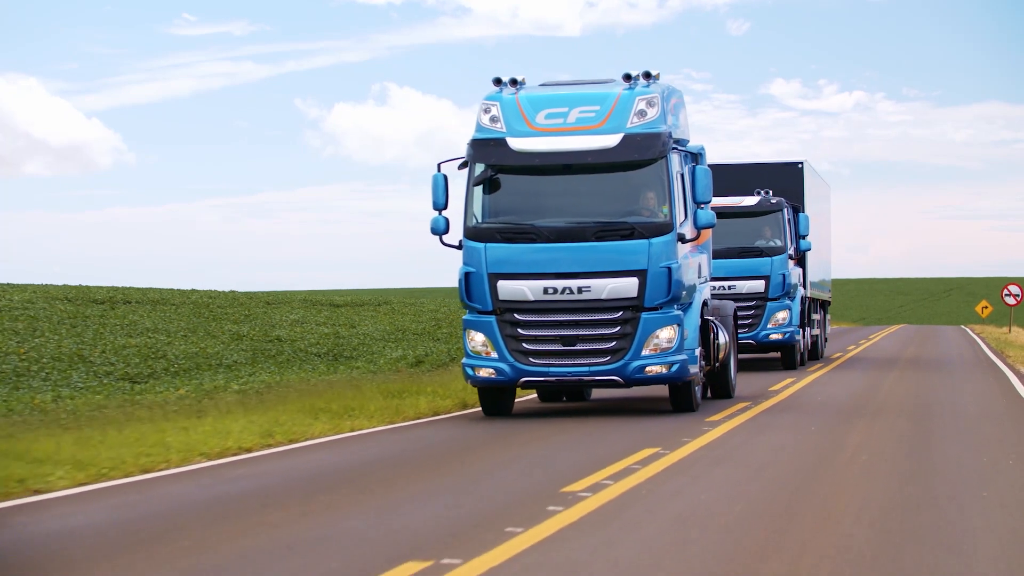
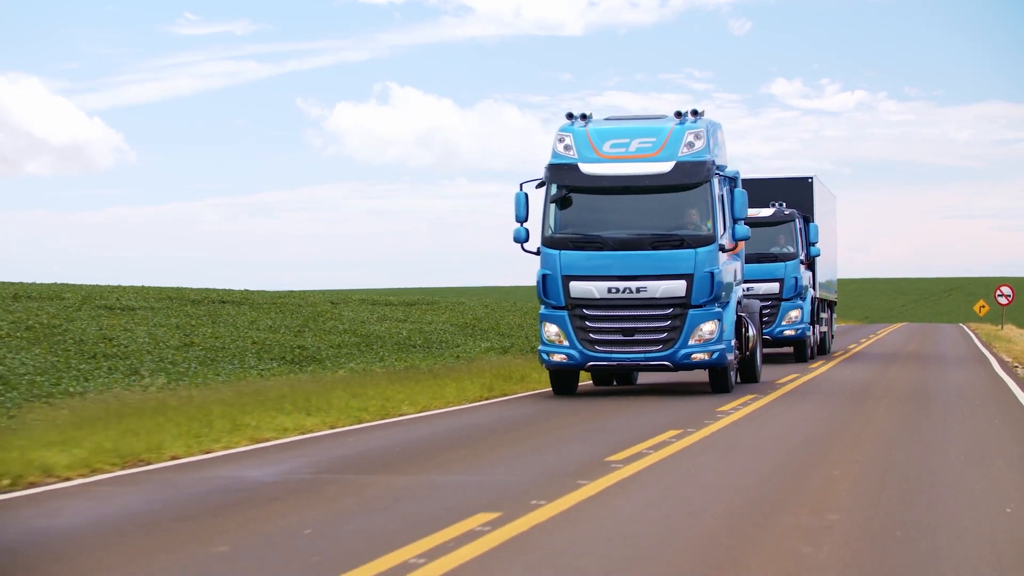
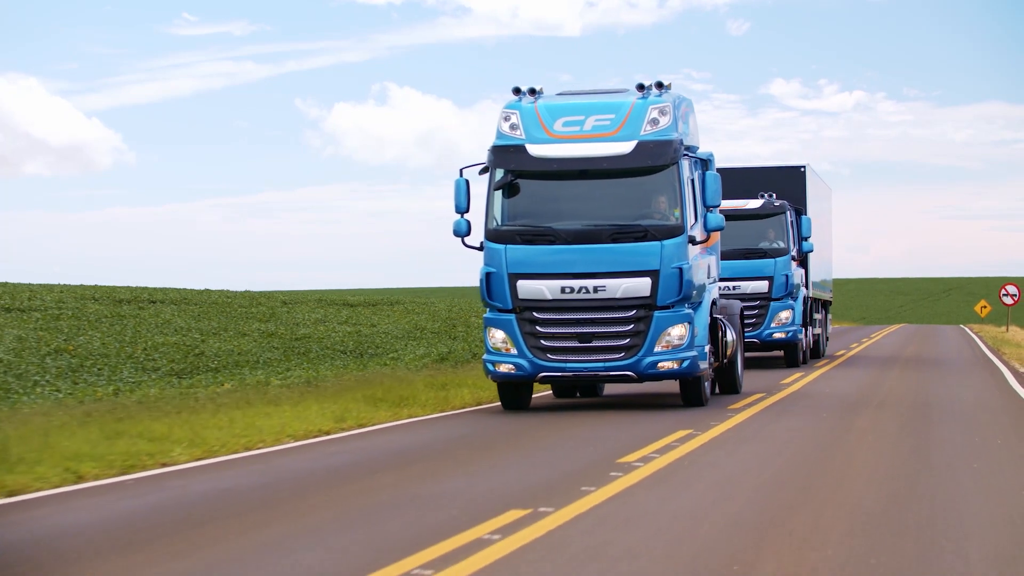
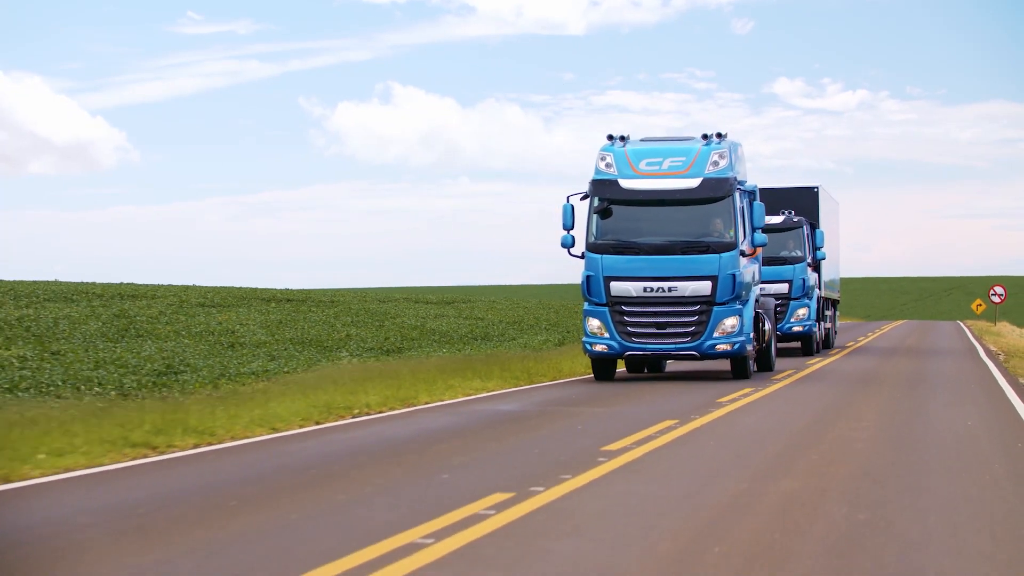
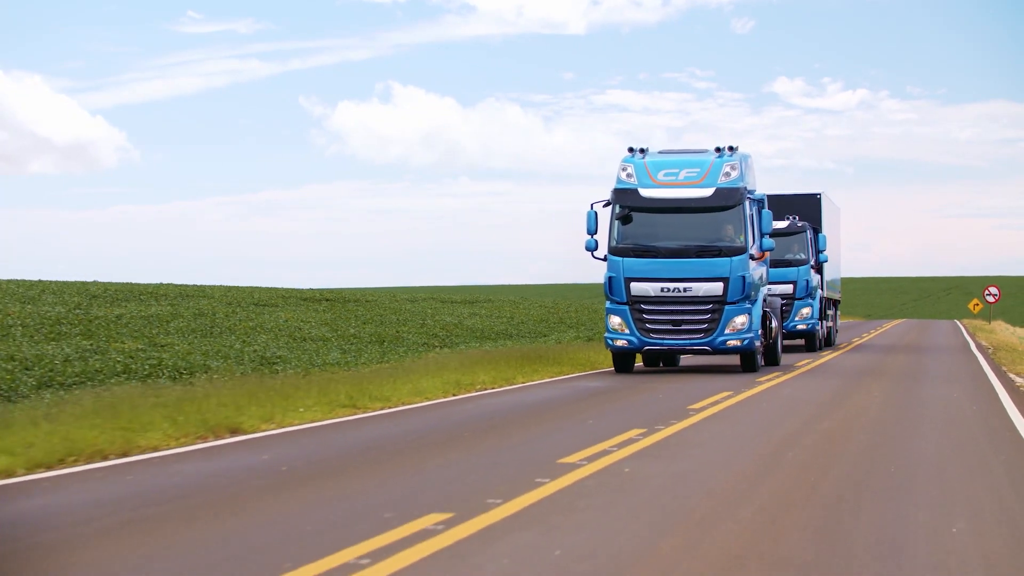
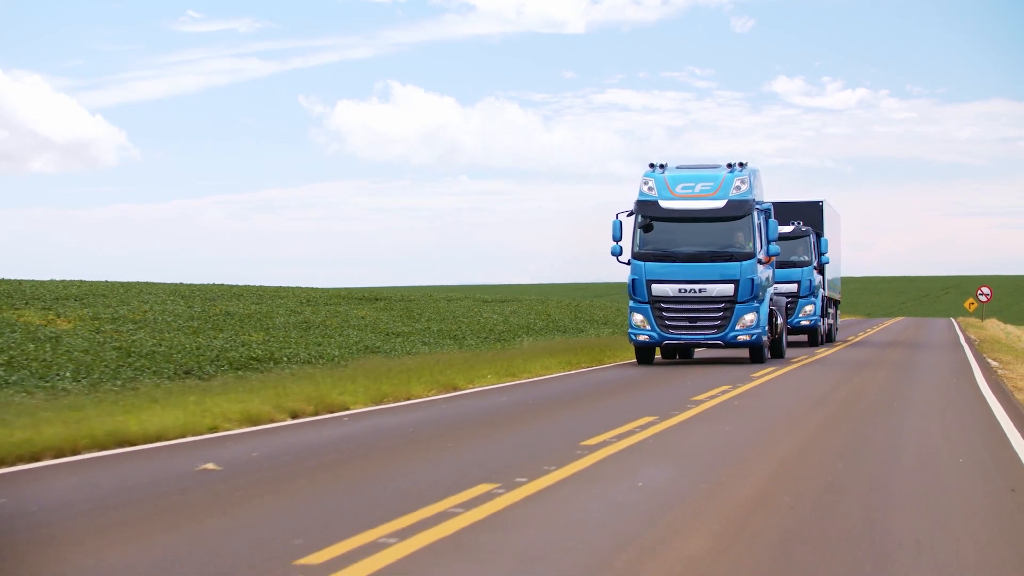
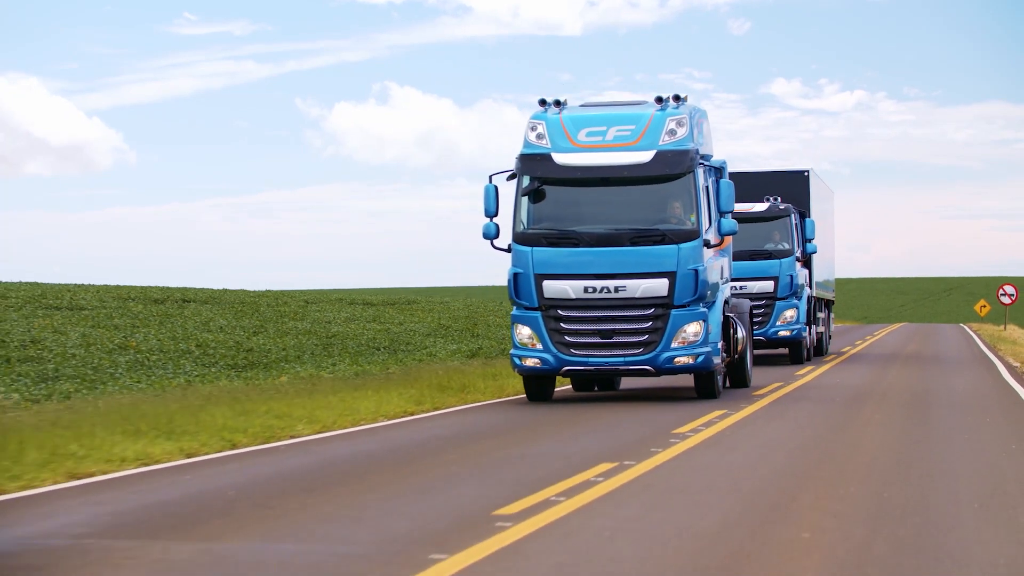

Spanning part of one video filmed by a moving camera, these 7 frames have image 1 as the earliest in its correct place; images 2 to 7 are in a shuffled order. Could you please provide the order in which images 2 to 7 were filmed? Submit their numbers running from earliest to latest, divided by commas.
3, 7, 2, 4, 5, 6
